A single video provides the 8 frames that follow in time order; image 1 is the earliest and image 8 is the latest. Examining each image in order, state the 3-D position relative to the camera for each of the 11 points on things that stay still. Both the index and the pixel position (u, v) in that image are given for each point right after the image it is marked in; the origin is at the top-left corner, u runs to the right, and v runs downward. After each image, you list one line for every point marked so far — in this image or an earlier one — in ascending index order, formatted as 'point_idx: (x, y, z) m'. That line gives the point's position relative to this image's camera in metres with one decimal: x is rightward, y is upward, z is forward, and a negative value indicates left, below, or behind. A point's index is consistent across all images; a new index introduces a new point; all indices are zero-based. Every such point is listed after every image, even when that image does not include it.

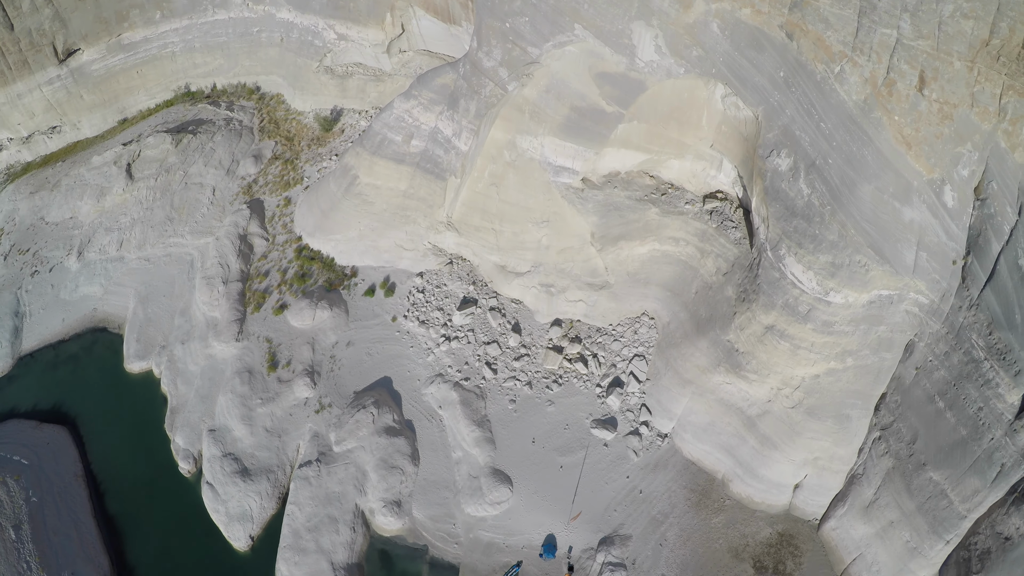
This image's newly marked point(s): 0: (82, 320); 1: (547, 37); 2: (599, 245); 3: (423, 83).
0: (-11.1, -0.9, +12.3) m
1: (+0.5, +3.8, +7.6) m
2: (+1.5, +0.5, +8.5) m
3: (-1.5, +3.2, +8.4) m
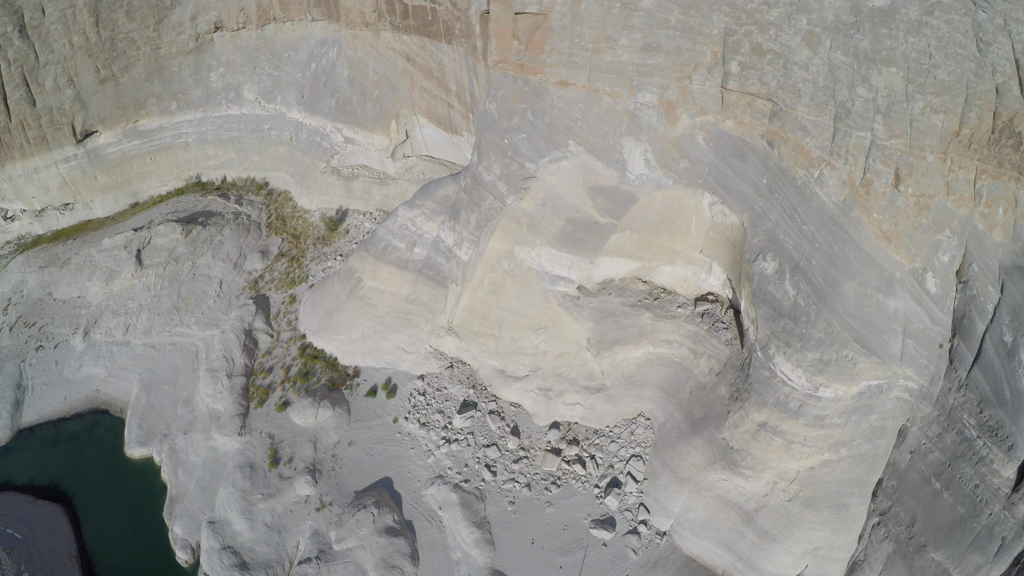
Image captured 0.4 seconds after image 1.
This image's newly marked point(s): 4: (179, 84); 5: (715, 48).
0: (-11.1, -2.8, +12.4) m
1: (+0.5, +2.1, +8.1) m
2: (+1.5, -1.2, +8.7) m
3: (-1.6, +1.5, +8.8) m
4: (-9.7, +5.4, +14.0) m
5: (+3.3, +4.0, +7.7) m
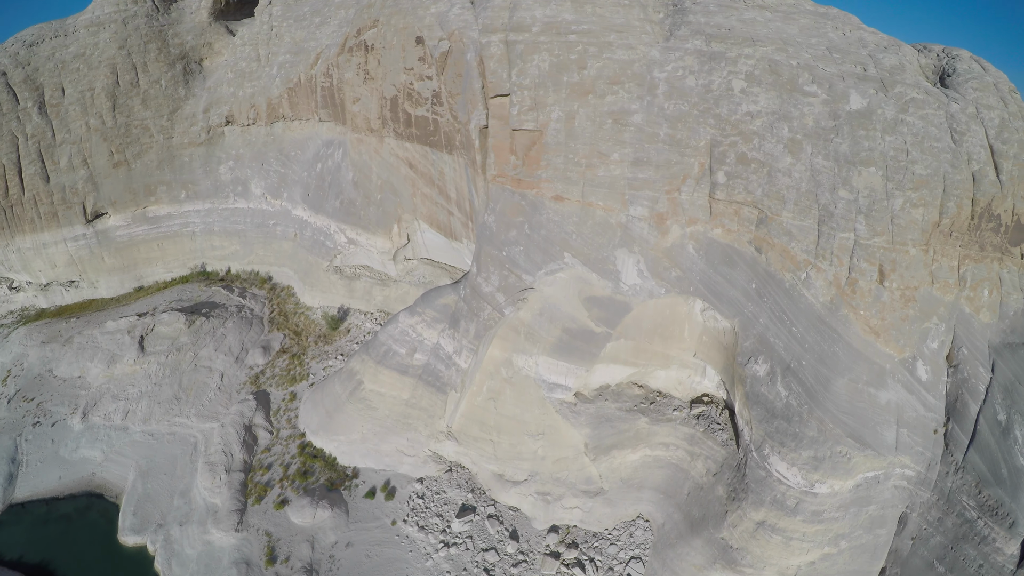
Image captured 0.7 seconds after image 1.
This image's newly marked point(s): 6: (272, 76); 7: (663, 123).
0: (-11.1, -4.9, +12.3) m
1: (+0.5, +0.4, +8.3) m
2: (+1.5, -3.0, +8.8) m
3: (-1.6, -0.3, +9.0) m
4: (-9.8, +3.2, +14.4) m
5: (+3.2, +2.3, +8.1) m
6: (-7.0, +5.5, +13.8) m
7: (+2.5, +2.8, +8.0) m
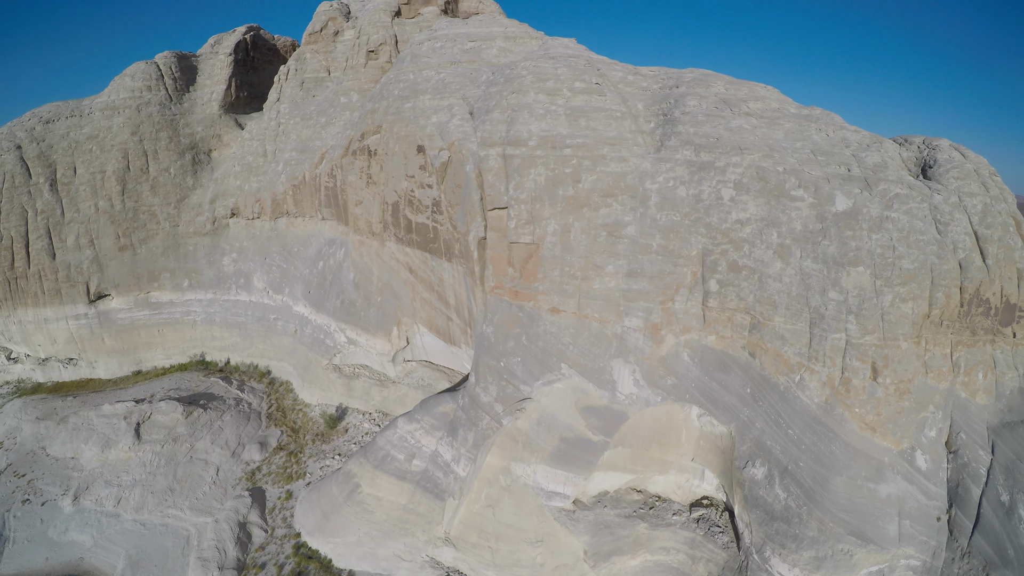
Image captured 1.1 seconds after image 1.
0: (-11.2, -7.1, +12.0) m
1: (+0.4, -1.5, +8.5) m
2: (+1.4, -4.9, +8.7) m
3: (-1.6, -2.2, +9.1) m
4: (-9.9, +0.9, +14.7) m
5: (+3.2, +0.4, +8.4) m
6: (-7.0, +3.2, +14.2) m
7: (+2.5, +0.9, +8.3) m
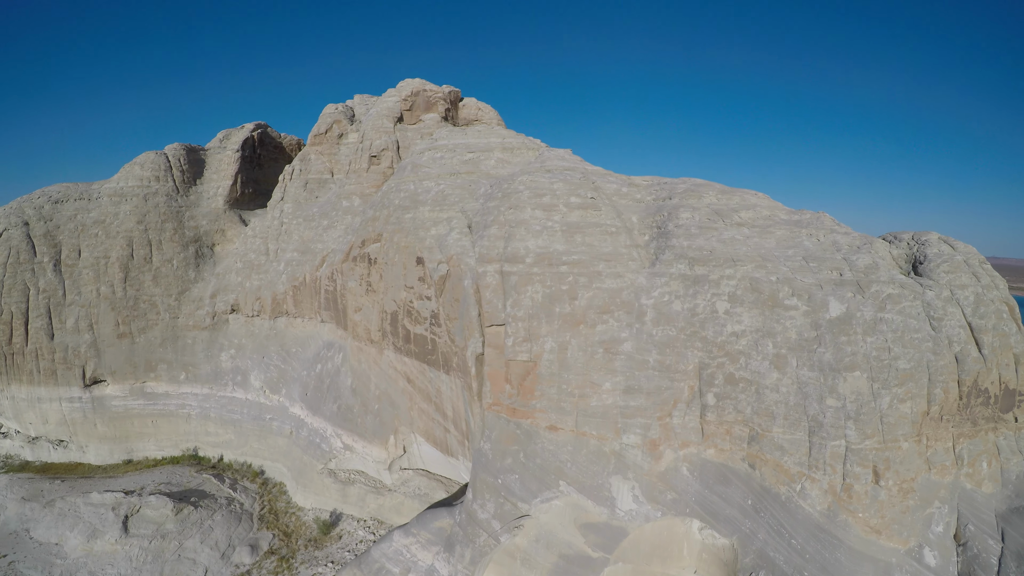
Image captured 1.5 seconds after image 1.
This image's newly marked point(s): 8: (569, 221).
0: (-11.2, -9.6, +11.3) m
1: (+0.4, -3.6, +8.4) m
2: (+1.4, -7.0, +8.3) m
3: (-1.7, -4.4, +8.9) m
4: (-10.0, -1.9, +14.7) m
5: (+3.1, -1.7, +8.5) m
6: (-7.1, +0.5, +14.5) m
7: (+2.4, -1.1, +8.4) m
8: (+1.1, +1.2, +8.8) m
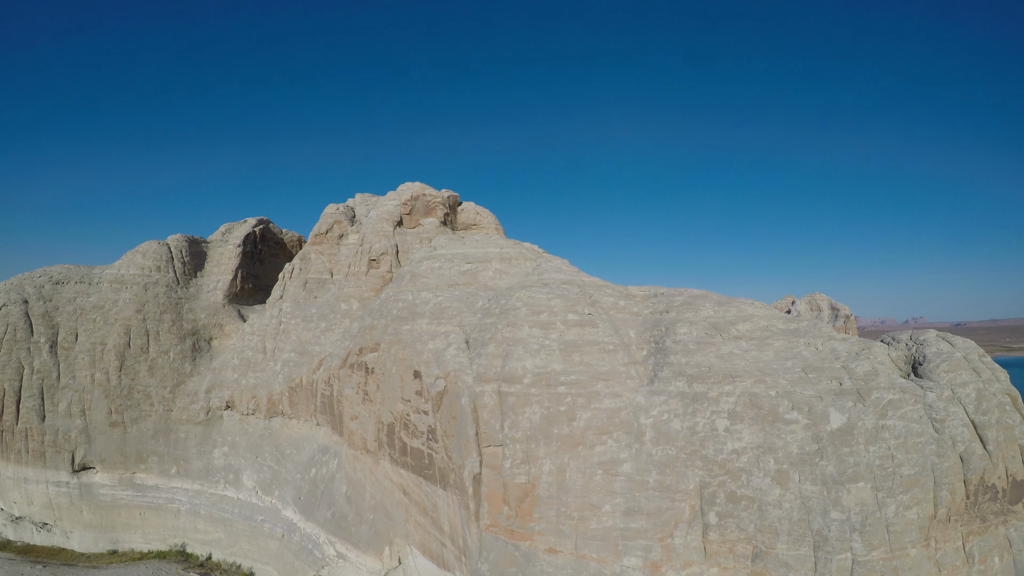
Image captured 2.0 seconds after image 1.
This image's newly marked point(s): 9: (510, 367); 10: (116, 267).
0: (-11.1, -12.2, +10.2) m
1: (+0.4, -5.7, +8.1) m
2: (+1.5, -9.1, +7.6) m
3: (-1.7, -6.6, +8.5) m
4: (-10.0, -5.0, +14.5) m
5: (+3.1, -3.8, +8.5) m
6: (-7.2, -2.5, +14.7) m
7: (+2.4, -3.2, +8.5) m
8: (+1.0, -1.0, +9.2) m
9: (-0.1, -1.5, +9.1) m
10: (-13.5, +0.5, +16.2) m
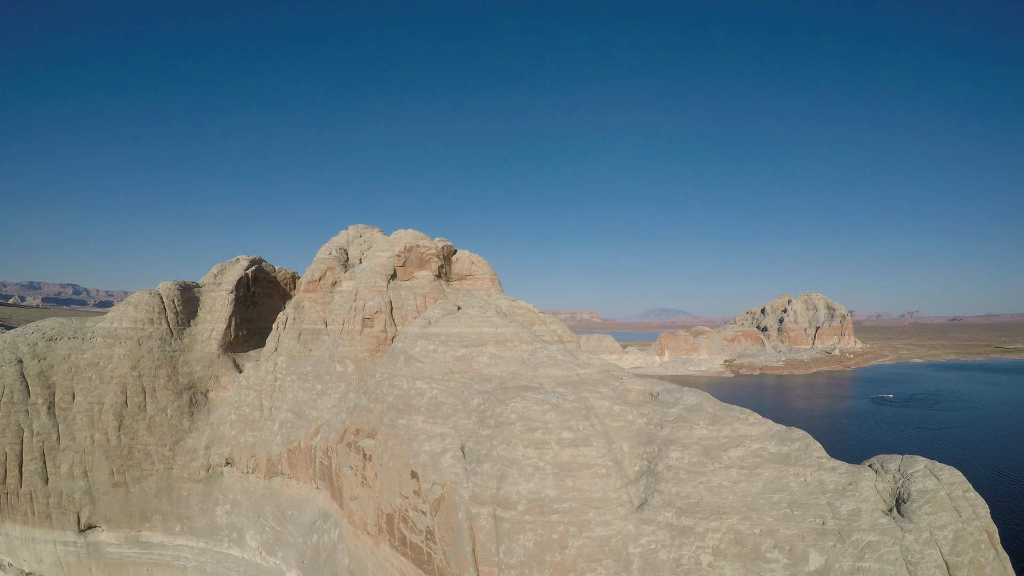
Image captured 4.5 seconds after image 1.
0: (-11.2, -14.4, +11.1) m
1: (+0.3, -8.2, +8.6) m
2: (+1.4, -11.5, +8.4) m
3: (-1.8, -9.0, +9.1) m
4: (-10.2, -6.9, +14.9) m
5: (+3.0, -6.2, +8.9) m
6: (-7.4, -4.4, +14.9) m
7: (+2.3, -5.6, +8.8) m
8: (+0.9, -3.3, +9.3) m
9: (-0.2, -3.9, +9.2) m
10: (-13.7, -1.3, +16.1) m
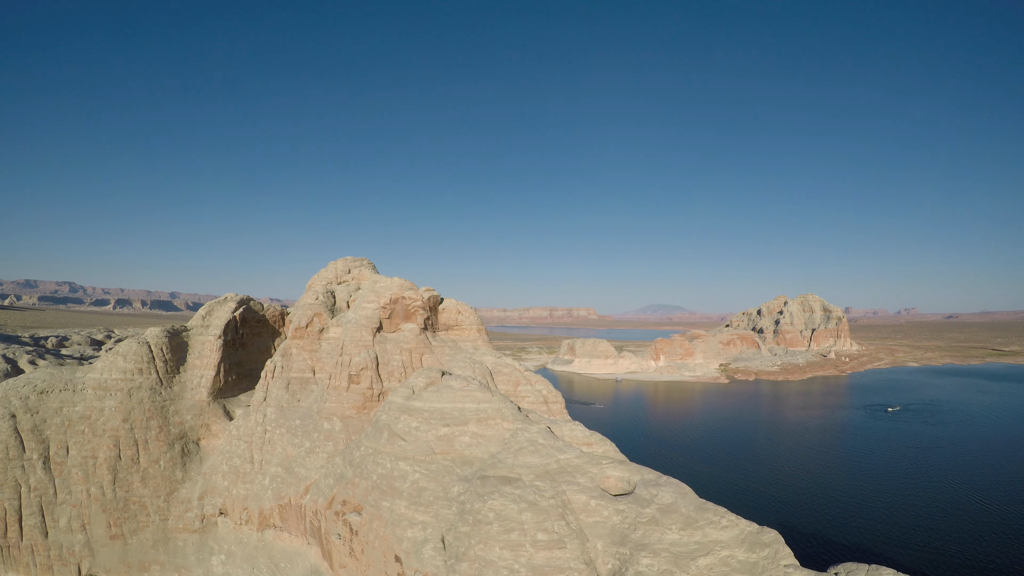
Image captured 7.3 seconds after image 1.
0: (-11.7, -16.5, +12.2) m
1: (-0.2, -10.4, +9.2) m
2: (+0.9, -13.7, +9.2) m
3: (-2.2, -11.2, +9.7) m
4: (-10.6, -8.7, +15.4) m
5: (+2.5, -8.4, +9.3) m
6: (-7.8, -6.3, +15.2) m
7: (+1.8, -7.9, +9.2) m
8: (+0.5, -5.5, +9.6) m
9: (-0.6, -6.1, +9.5) m
10: (-14.1, -3.1, +16.2) m
